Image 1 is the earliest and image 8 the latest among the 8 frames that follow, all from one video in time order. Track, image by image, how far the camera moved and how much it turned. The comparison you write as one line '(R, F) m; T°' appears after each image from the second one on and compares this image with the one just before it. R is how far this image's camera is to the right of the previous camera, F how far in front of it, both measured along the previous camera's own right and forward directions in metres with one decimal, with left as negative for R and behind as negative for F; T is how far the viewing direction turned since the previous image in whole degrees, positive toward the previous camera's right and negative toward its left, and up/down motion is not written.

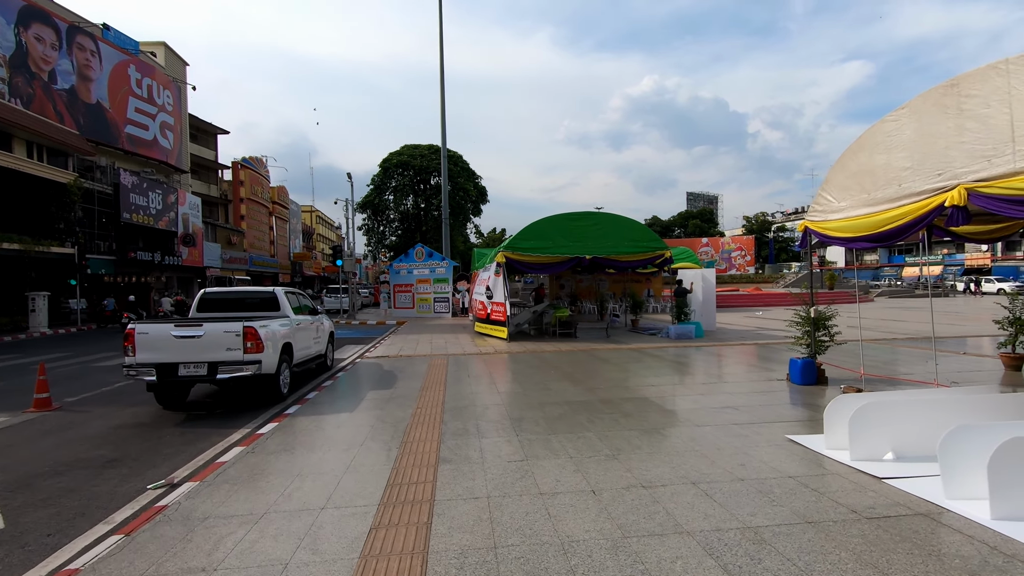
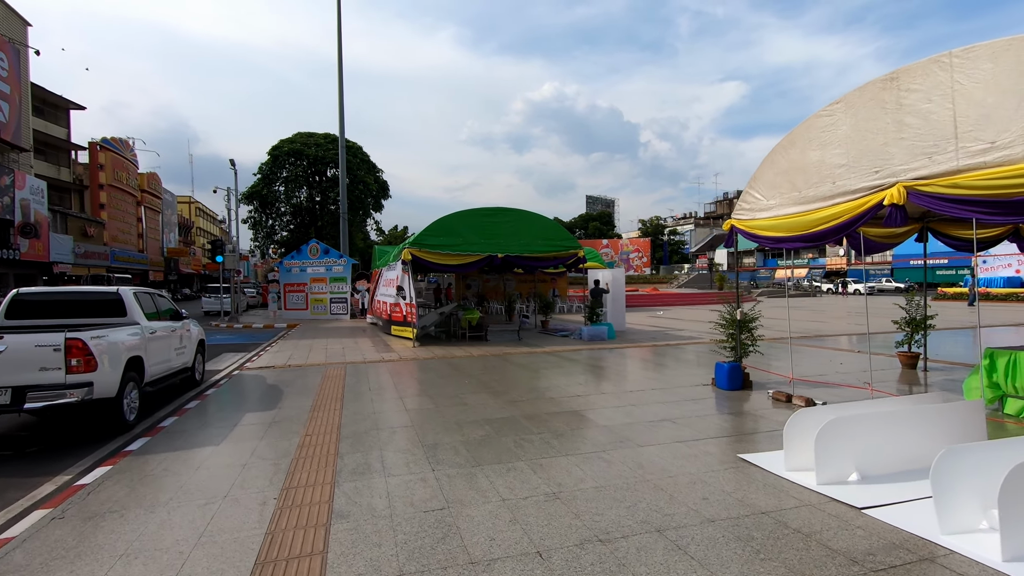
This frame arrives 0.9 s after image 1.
(-0.1, +1.0) m; +10°
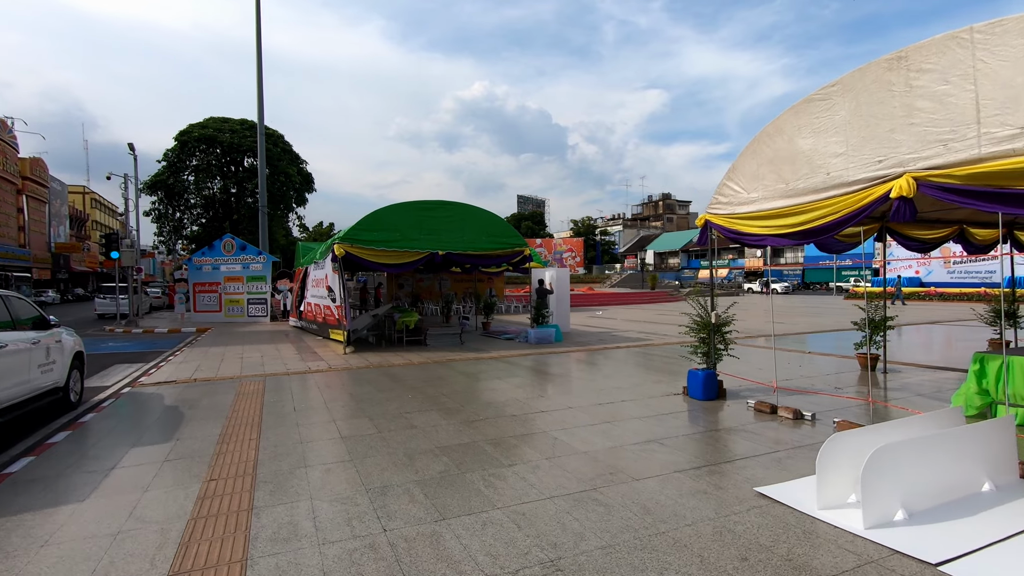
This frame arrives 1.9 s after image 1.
(-0.3, +1.1) m; +7°
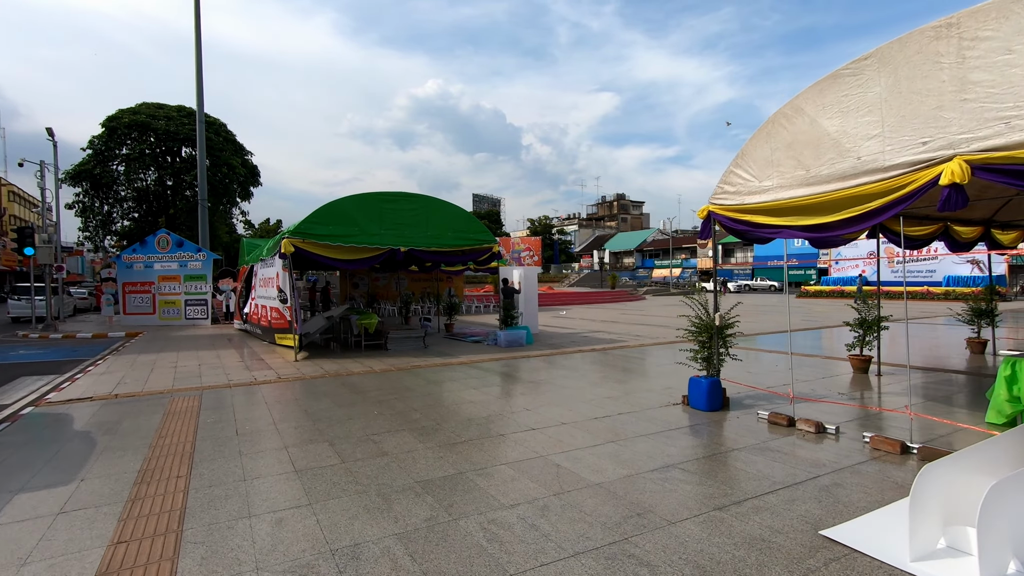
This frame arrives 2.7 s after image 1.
(-0.3, +0.9) m; +5°
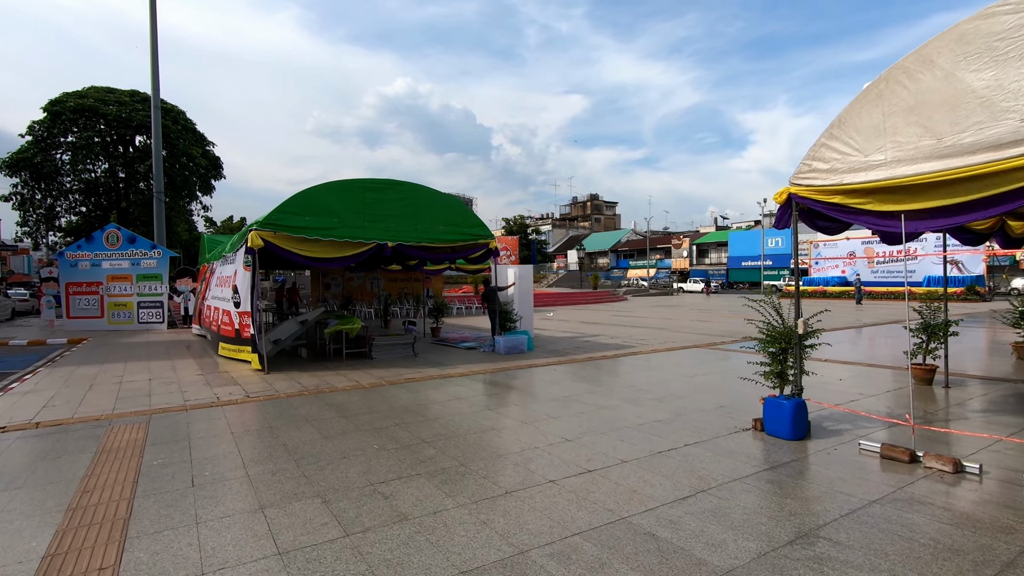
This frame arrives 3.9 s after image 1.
(-0.7, +1.4) m; +3°
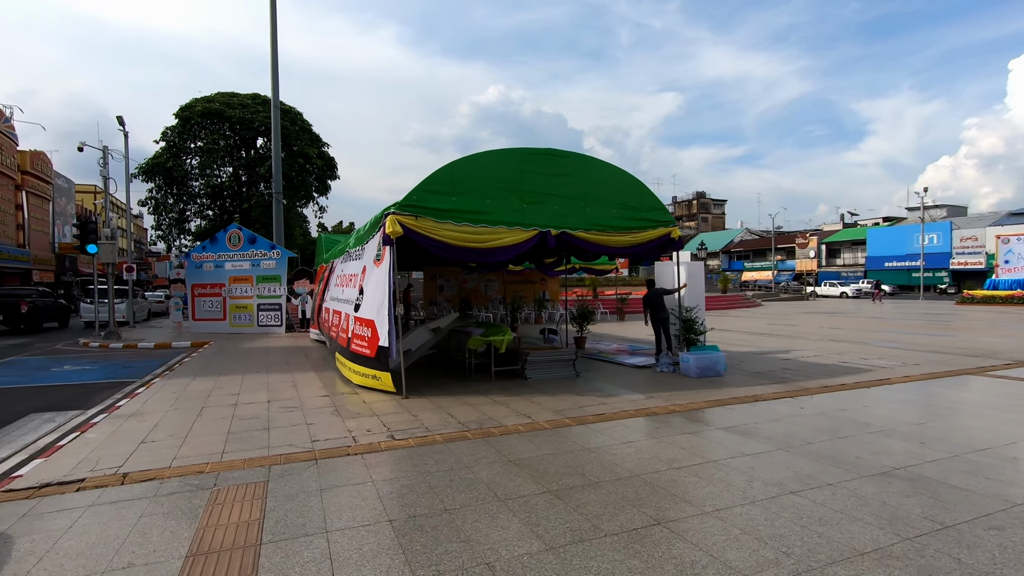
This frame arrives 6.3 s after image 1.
(-1.7, +2.5) m; -10°
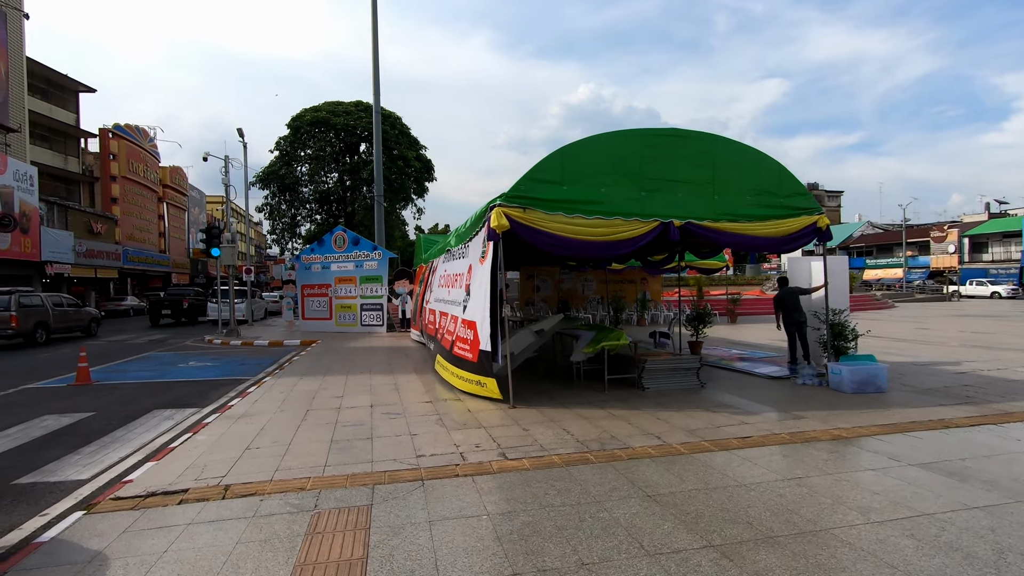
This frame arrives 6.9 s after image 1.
(-0.4, +0.8) m; -10°
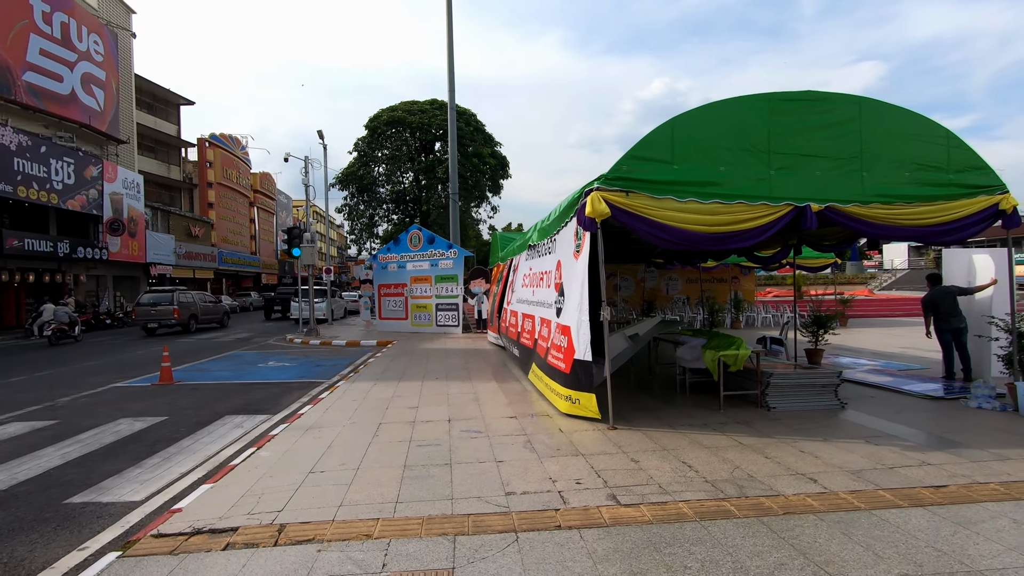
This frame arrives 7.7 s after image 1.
(-0.3, +1.0) m; -8°
